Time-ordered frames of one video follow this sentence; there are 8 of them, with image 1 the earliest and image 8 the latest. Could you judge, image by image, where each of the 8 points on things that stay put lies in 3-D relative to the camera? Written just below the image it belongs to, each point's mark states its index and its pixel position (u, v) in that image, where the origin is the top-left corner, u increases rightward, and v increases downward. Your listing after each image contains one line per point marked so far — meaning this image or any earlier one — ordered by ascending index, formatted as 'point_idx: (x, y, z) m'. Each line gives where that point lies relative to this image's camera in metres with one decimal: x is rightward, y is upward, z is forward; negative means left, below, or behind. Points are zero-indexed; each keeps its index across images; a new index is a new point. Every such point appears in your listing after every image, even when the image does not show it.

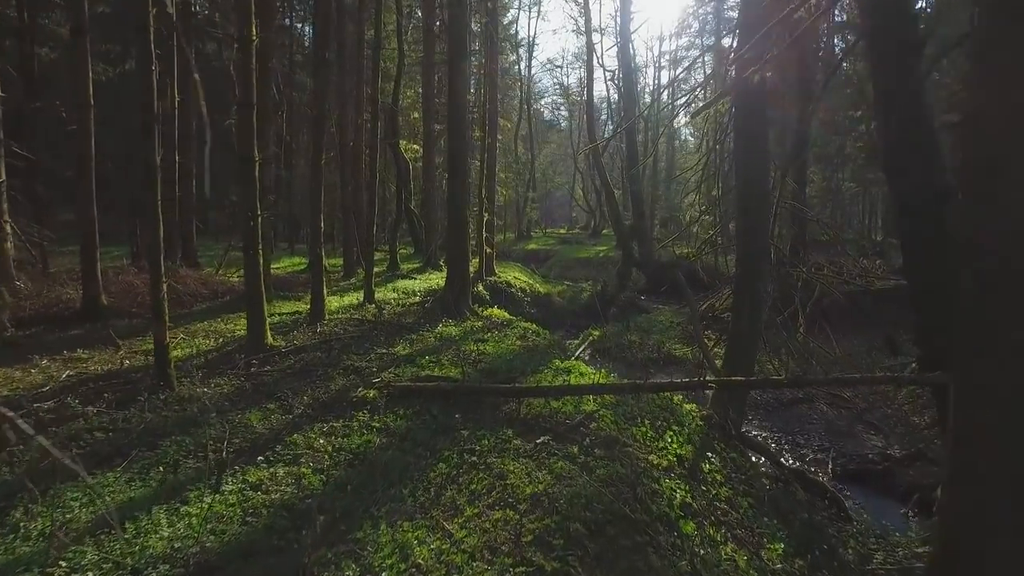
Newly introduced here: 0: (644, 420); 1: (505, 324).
0: (+2.2, -2.3, +6.5) m
1: (-0.2, -1.2, +12.9) m
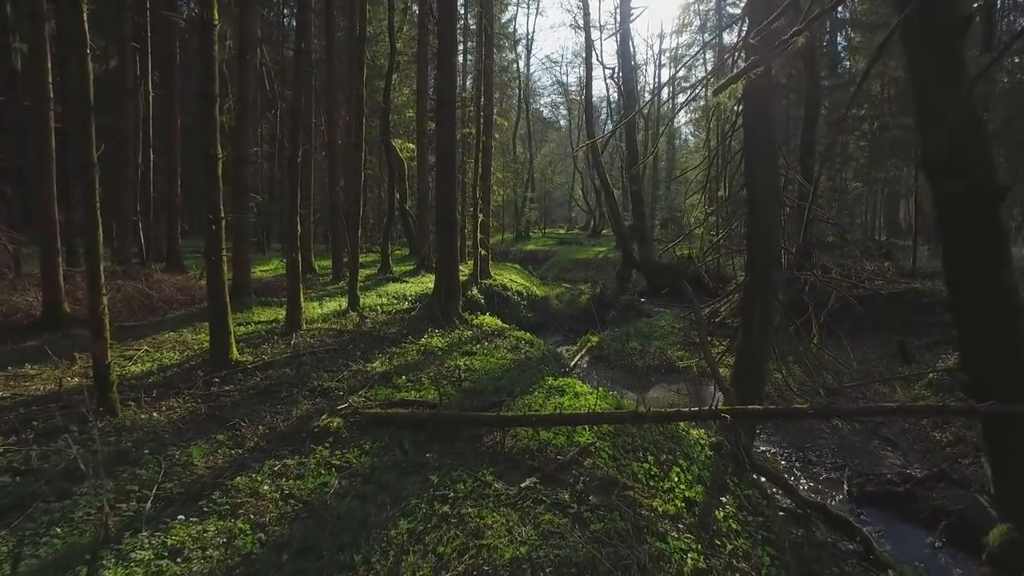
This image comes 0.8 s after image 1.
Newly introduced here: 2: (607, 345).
0: (+2.0, -2.5, +5.7) m
1: (-0.5, -1.4, +12.1) m
2: (+4.6, -2.8, +18.9) m
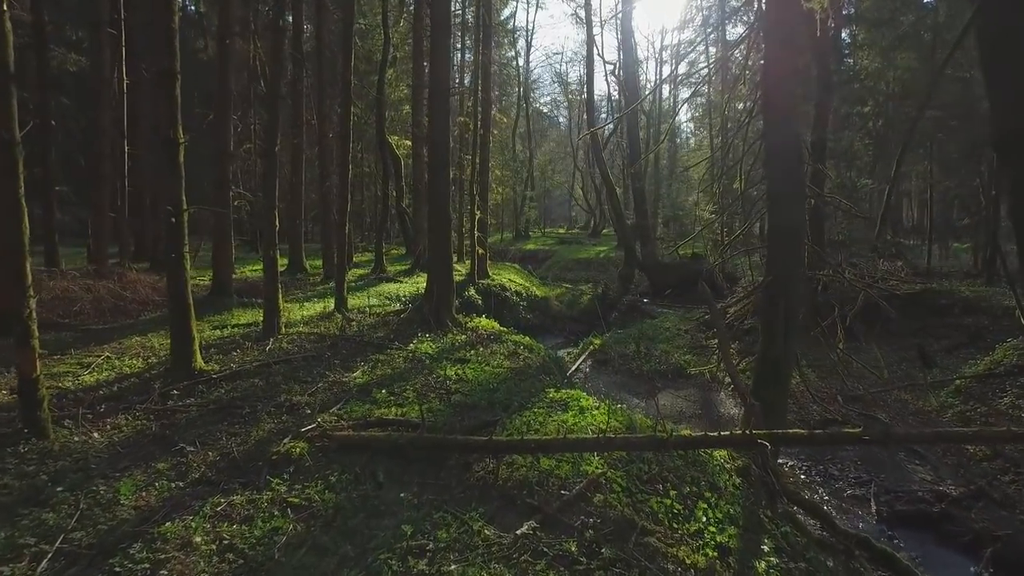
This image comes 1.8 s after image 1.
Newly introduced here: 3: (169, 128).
0: (+1.9, -2.5, +4.8) m
1: (-0.6, -1.4, +11.2) m
2: (+4.6, -2.8, +18.0) m
3: (-6.6, +3.1, +7.5) m
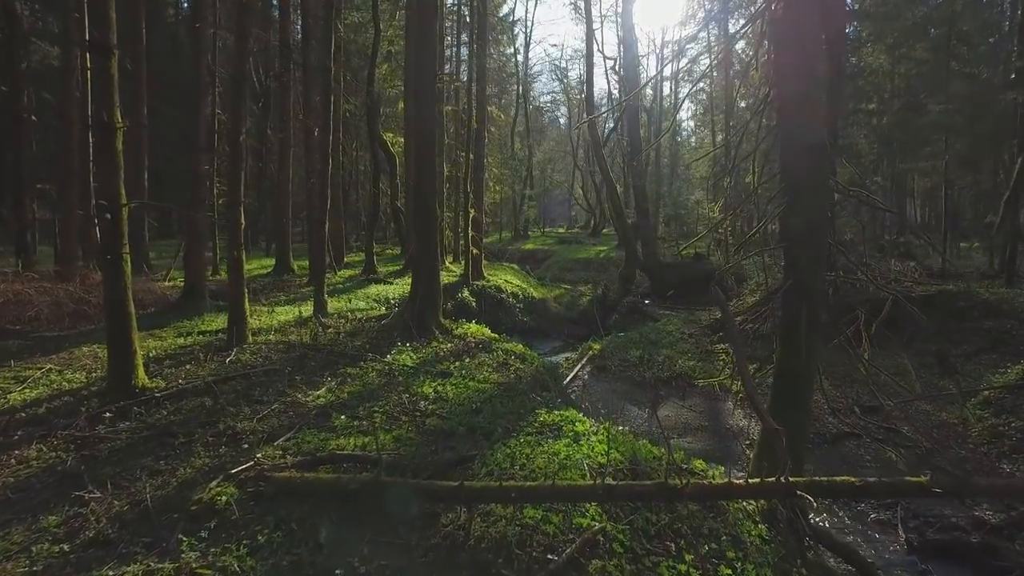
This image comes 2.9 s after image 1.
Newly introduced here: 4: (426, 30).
0: (+1.7, -2.6, +3.9) m
1: (-0.8, -1.5, +10.3) m
2: (+4.3, -2.9, +17.0) m
3: (-6.8, +3.0, +6.5) m
4: (-2.5, +7.5, +11.5) m
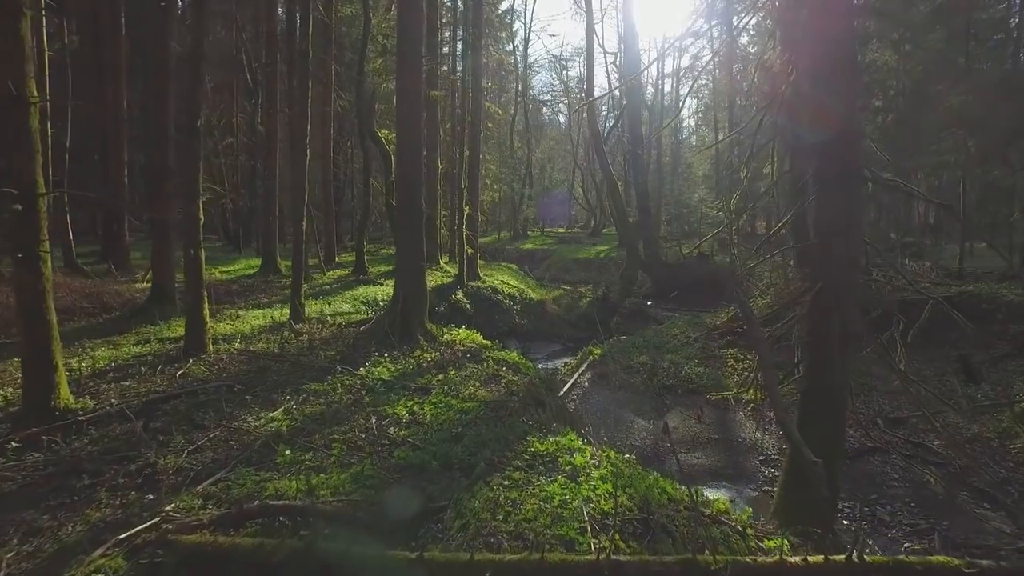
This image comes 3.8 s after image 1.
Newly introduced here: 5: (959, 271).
0: (+1.5, -2.6, +2.9) m
1: (-1.0, -1.6, +9.3) m
2: (+4.1, -2.9, +16.0) m
3: (-7.0, +2.9, +5.5) m
4: (-2.7, +7.5, +10.5) m
5: (+22.5, +0.9, +19.6) m
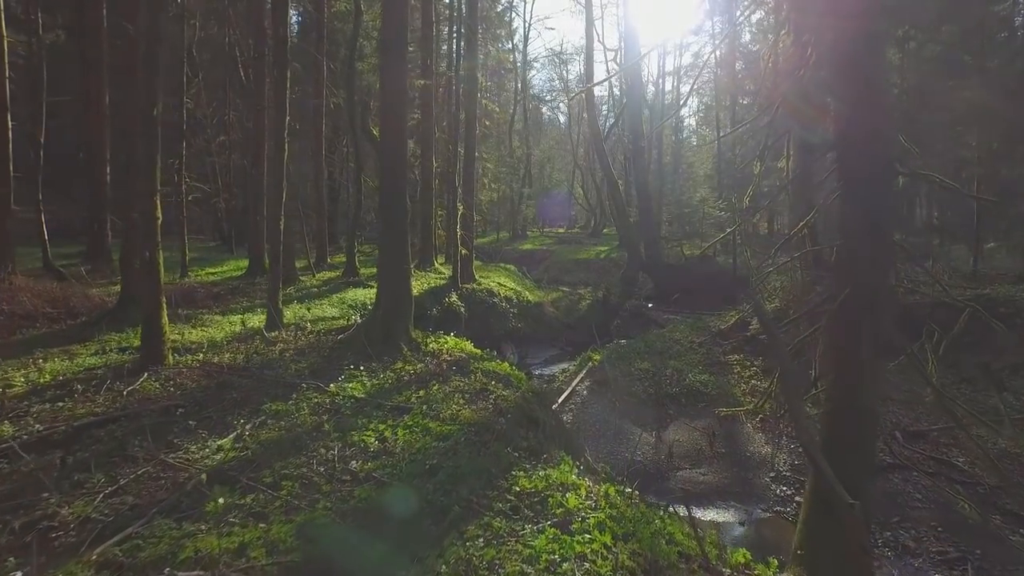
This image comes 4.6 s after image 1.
0: (+1.3, -2.7, +2.1) m
1: (-1.2, -1.7, +8.5) m
2: (+3.9, -3.1, +15.3) m
3: (-7.2, +2.8, +4.8) m
4: (-2.9, +7.3, +9.8) m
5: (+22.3, +0.7, +18.8) m
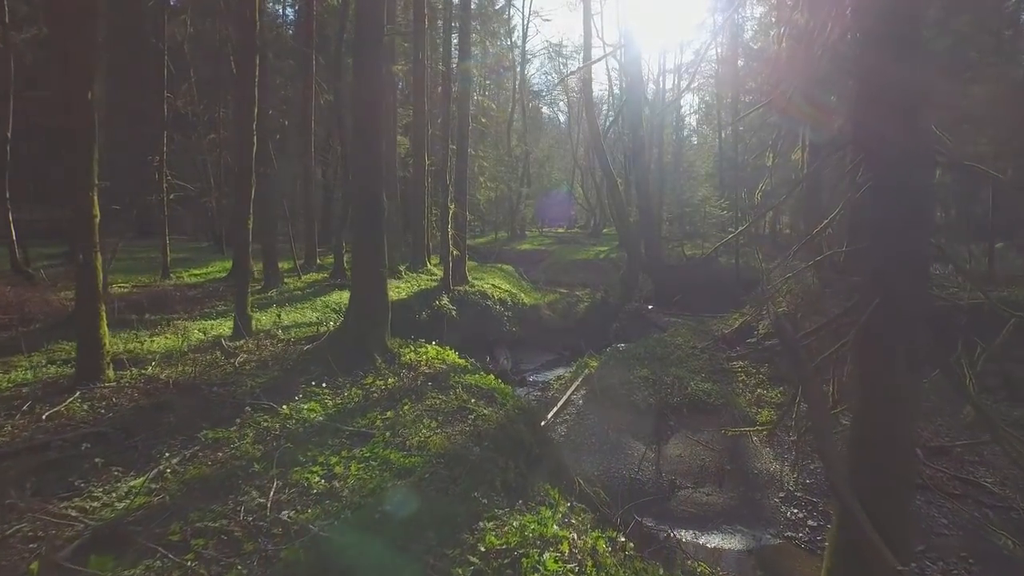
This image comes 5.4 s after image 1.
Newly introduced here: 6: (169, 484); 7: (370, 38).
0: (+0.9, -2.8, +1.3) m
1: (-1.5, -1.8, +7.7) m
2: (+3.6, -3.2, +14.5) m
3: (-7.5, +2.7, +4.0) m
4: (-3.2, +7.2, +8.9) m
5: (+22.0, +0.6, +18.0) m
6: (-3.7, -2.1, +4.2) m
7: (-3.2, +5.6, +8.8) m
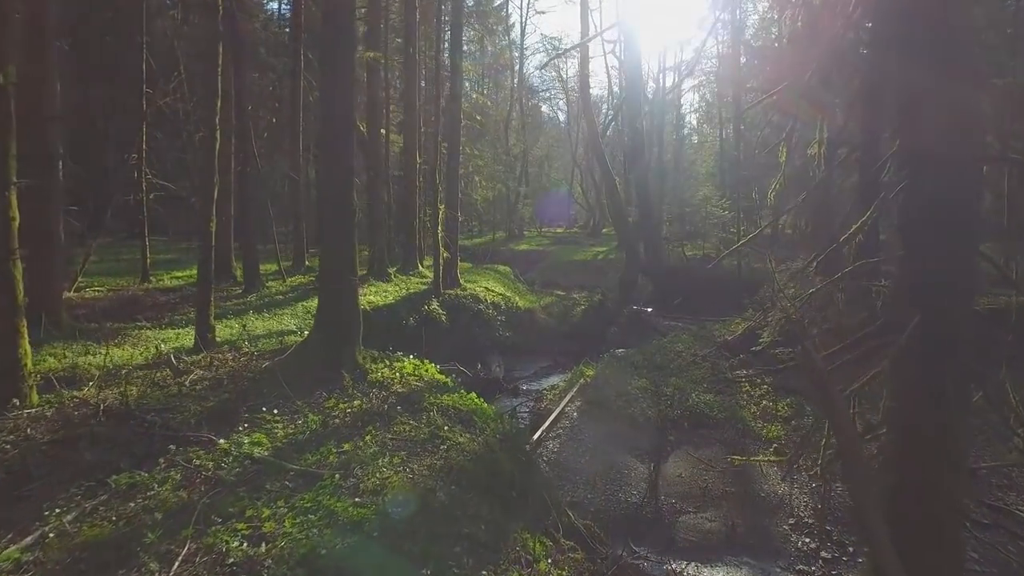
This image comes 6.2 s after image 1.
0: (+0.6, -3.0, +0.5) m
1: (-1.8, -2.0, +6.9) m
2: (+3.3, -3.3, +13.7) m
3: (-7.9, +2.5, +3.2) m
4: (-3.5, +7.0, +8.1) m
5: (+21.7, +0.5, +17.2) m
6: (-4.0, -2.3, +3.4) m
7: (-3.5, +5.4, +8.0) m
